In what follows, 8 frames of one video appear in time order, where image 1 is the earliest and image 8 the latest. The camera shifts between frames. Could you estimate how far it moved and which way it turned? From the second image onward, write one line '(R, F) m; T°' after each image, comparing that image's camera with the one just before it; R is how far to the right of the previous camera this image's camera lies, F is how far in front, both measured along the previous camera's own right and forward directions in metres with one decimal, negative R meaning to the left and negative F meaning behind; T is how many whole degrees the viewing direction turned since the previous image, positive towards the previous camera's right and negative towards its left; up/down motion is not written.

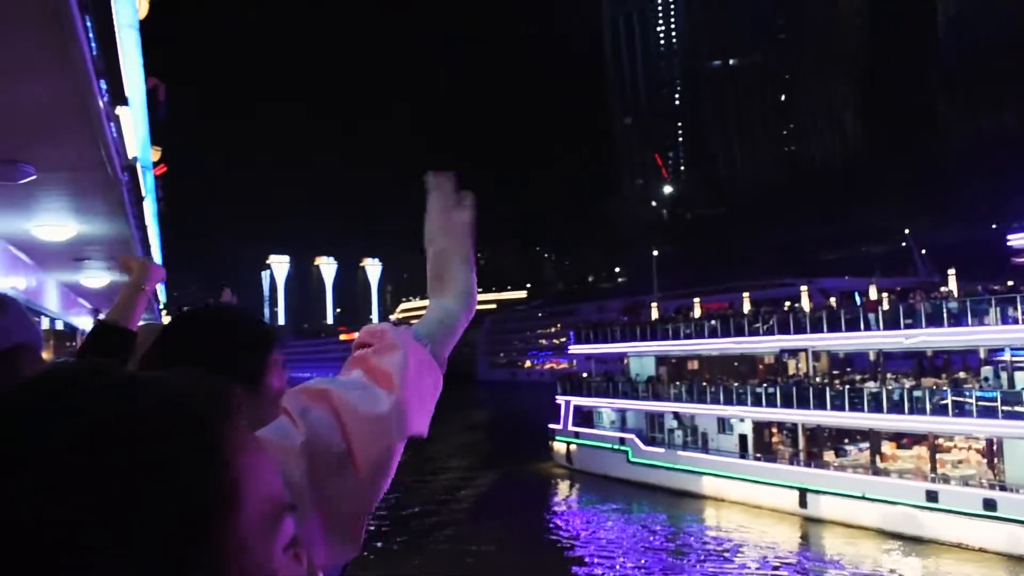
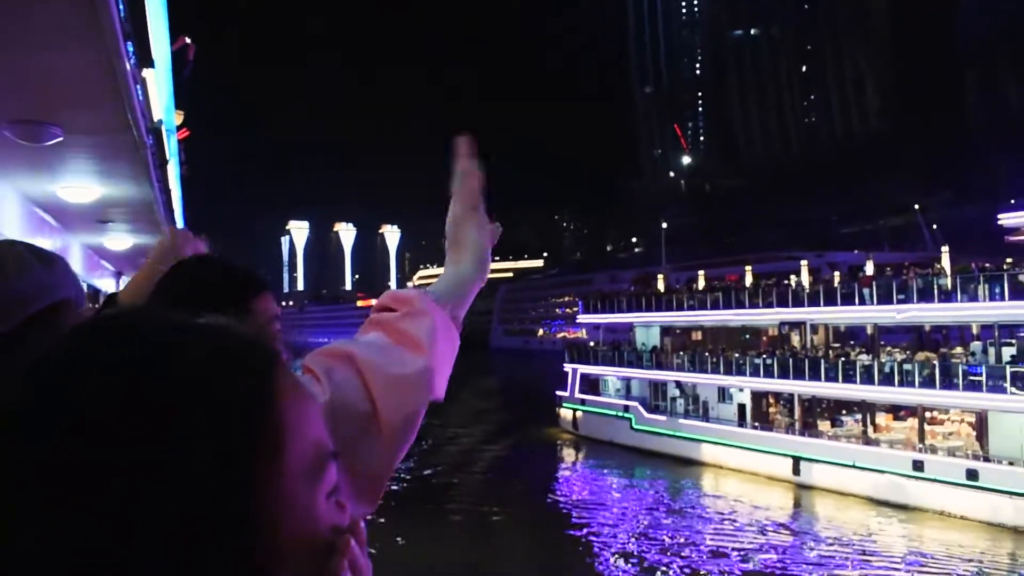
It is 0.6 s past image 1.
(+0.4, -0.7) m; -1°
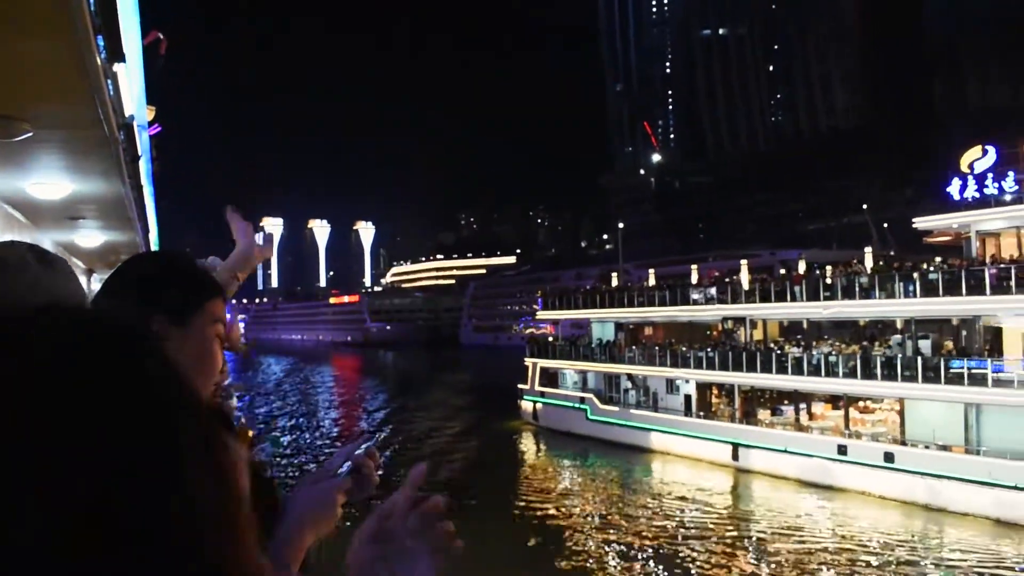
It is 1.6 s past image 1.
(+0.6, -1.3) m; +2°
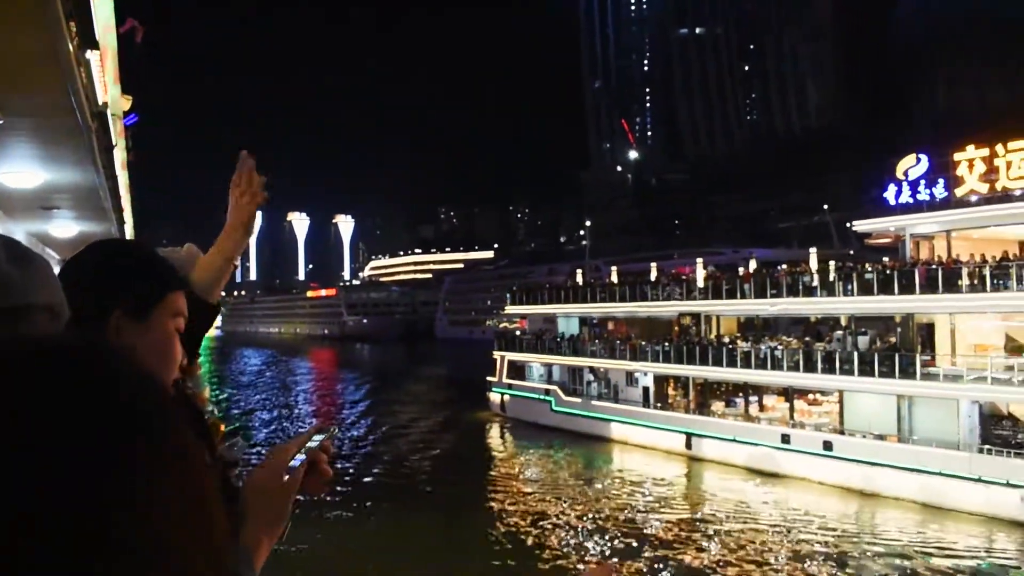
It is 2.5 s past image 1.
(+0.5, -1.0) m; +1°
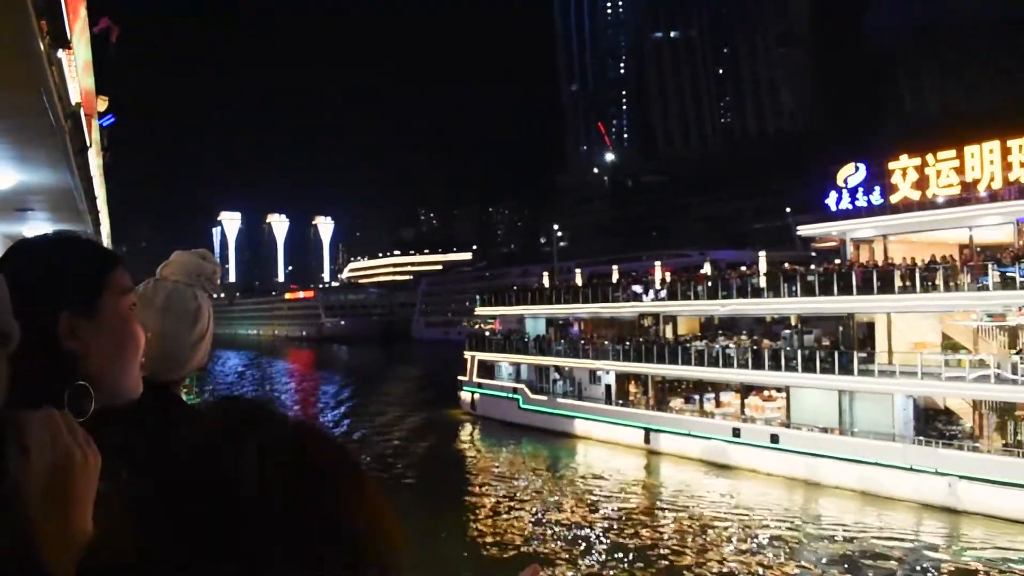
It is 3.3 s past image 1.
(+0.5, -1.0) m; +1°
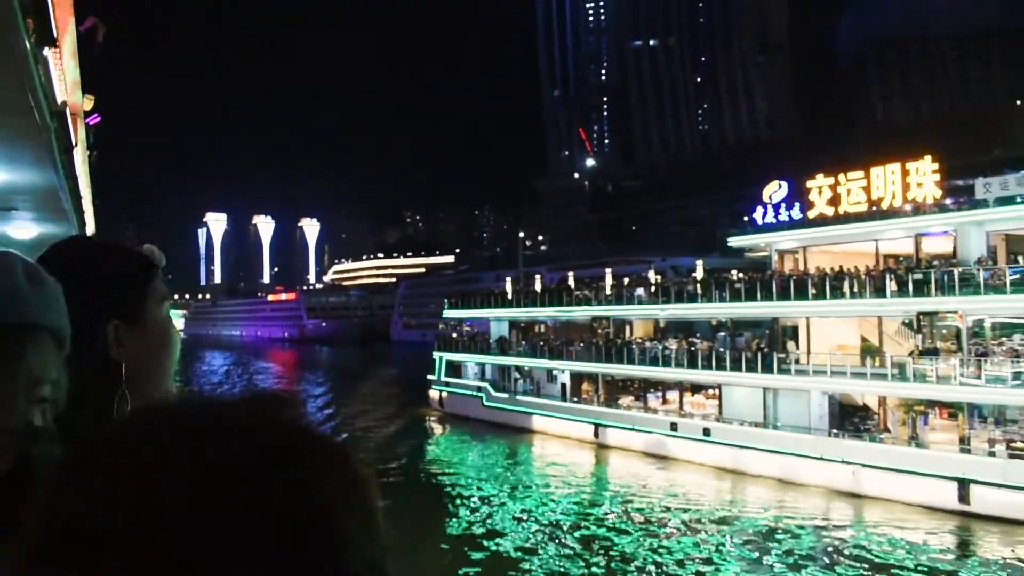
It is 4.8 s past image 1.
(+1.0, -2.0) m; +1°
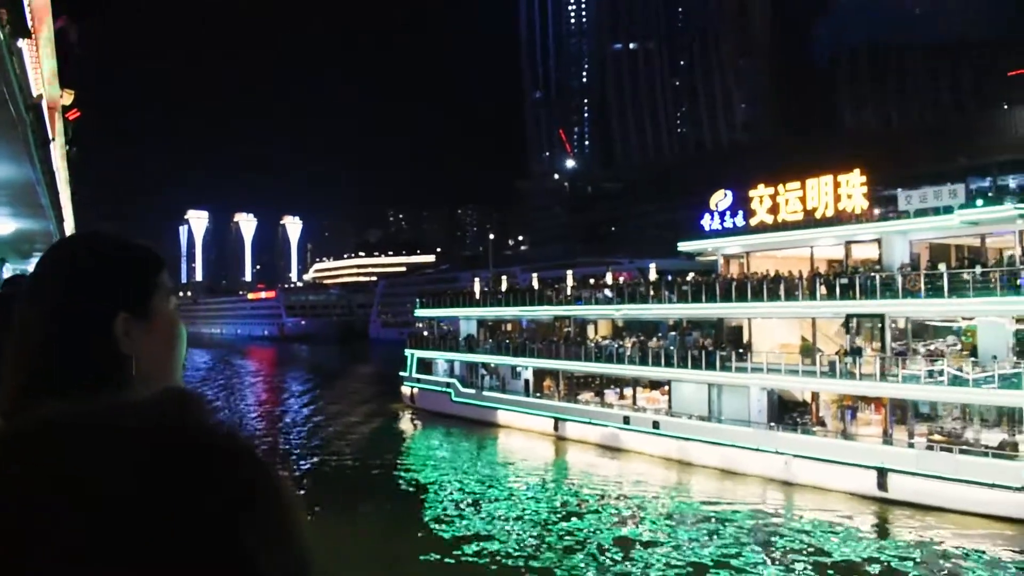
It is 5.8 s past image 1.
(+0.7, -1.5) m; +1°
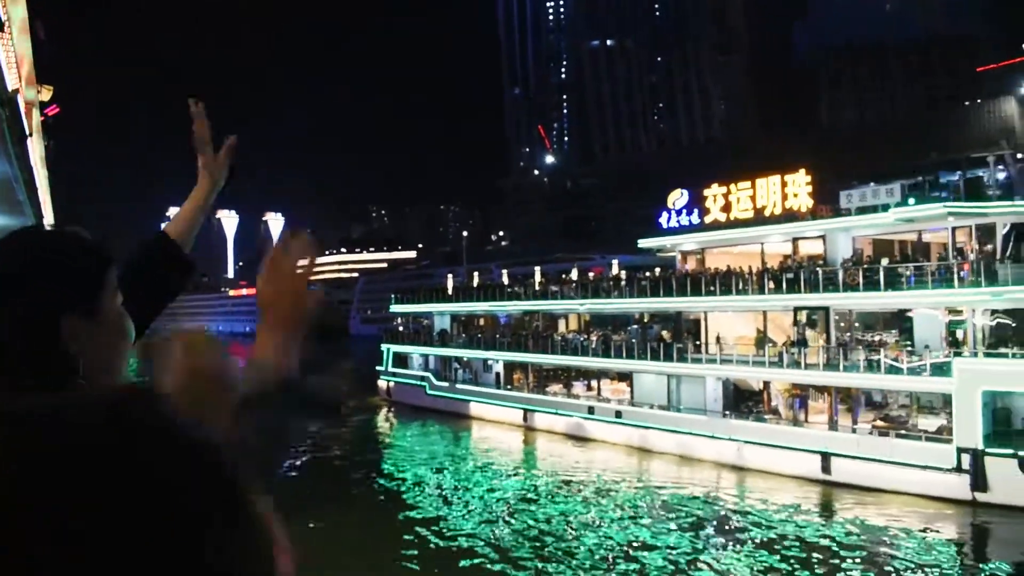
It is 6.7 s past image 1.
(+0.6, -1.1) m; +1°
